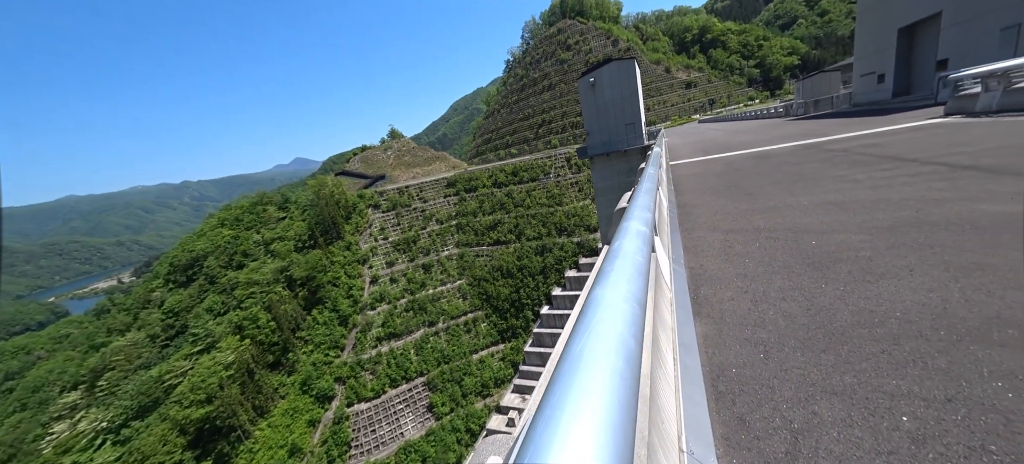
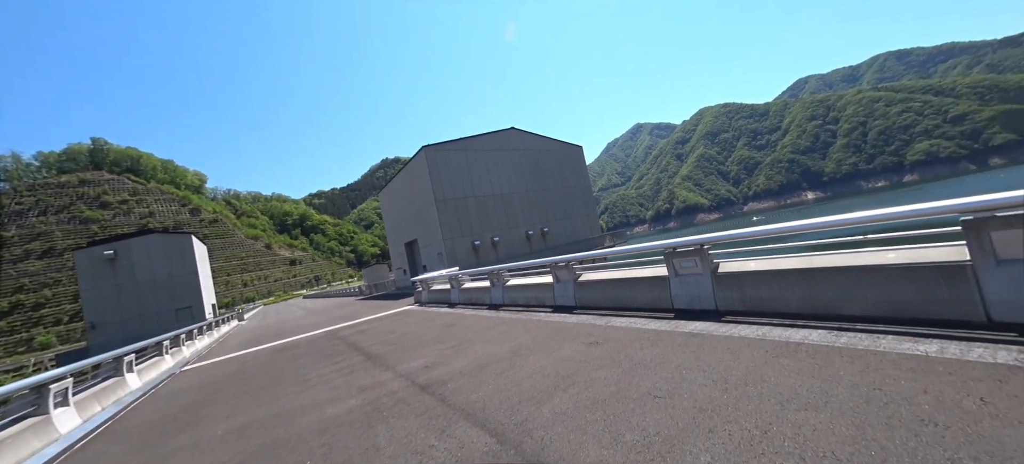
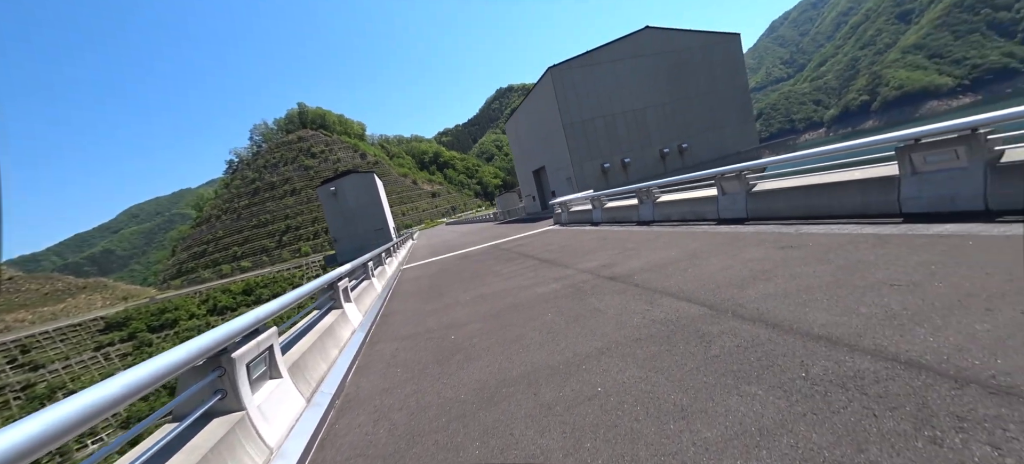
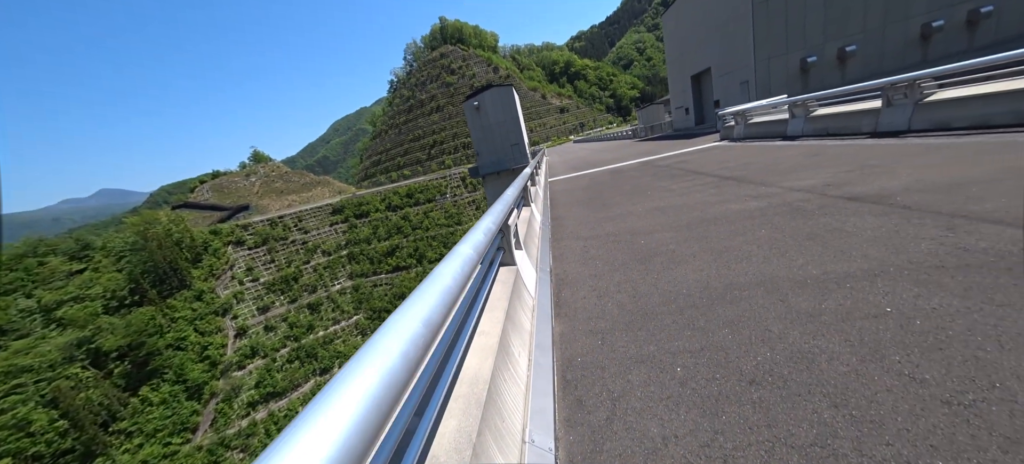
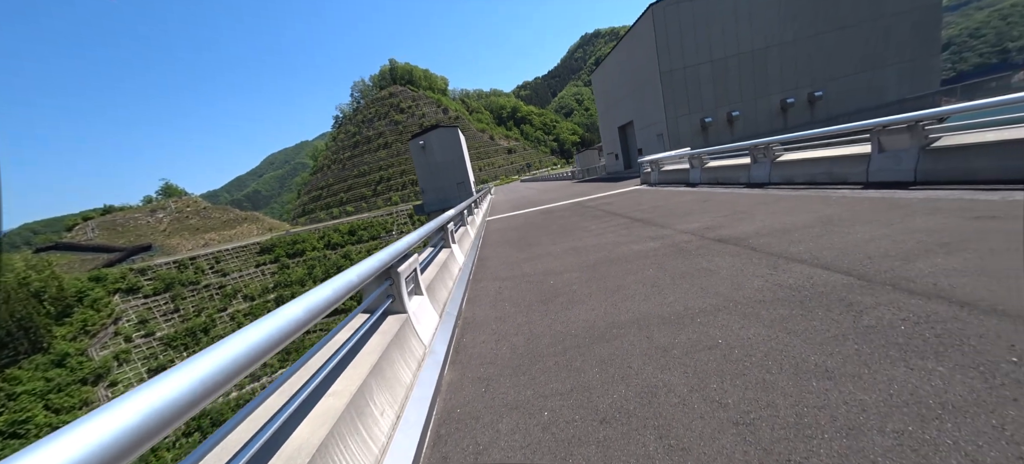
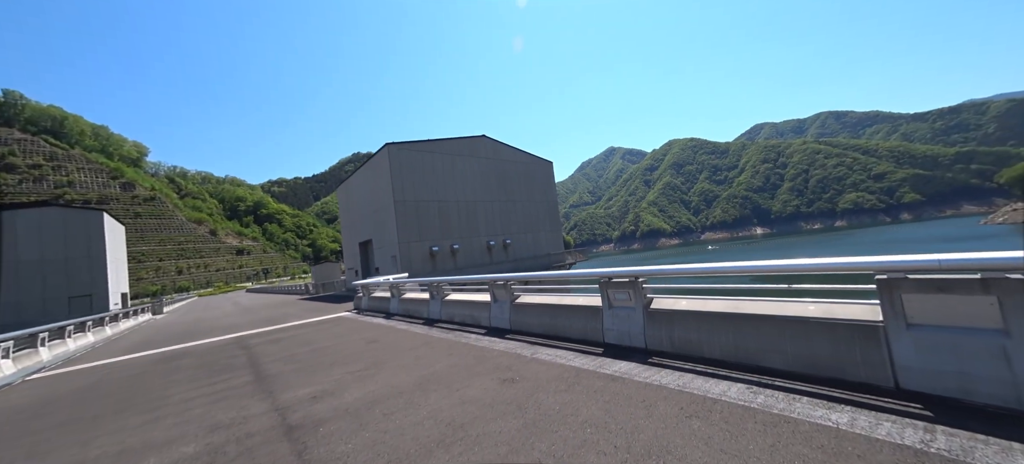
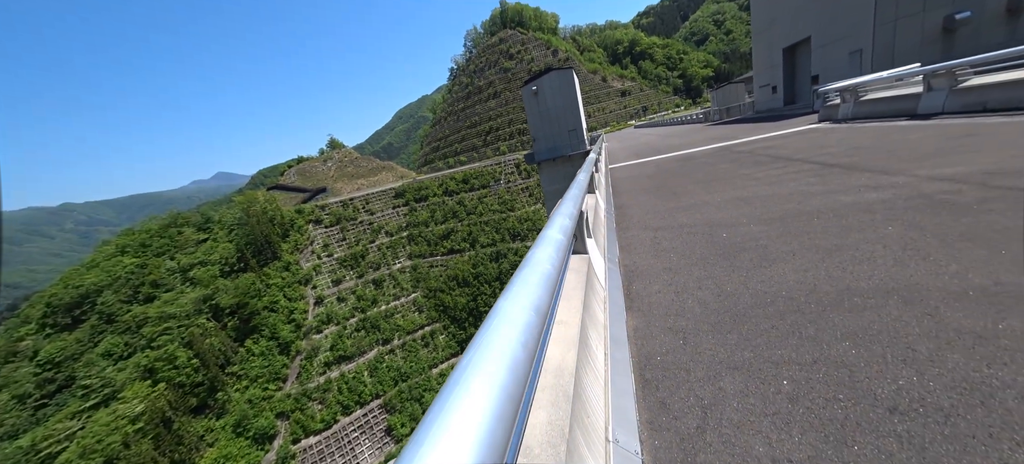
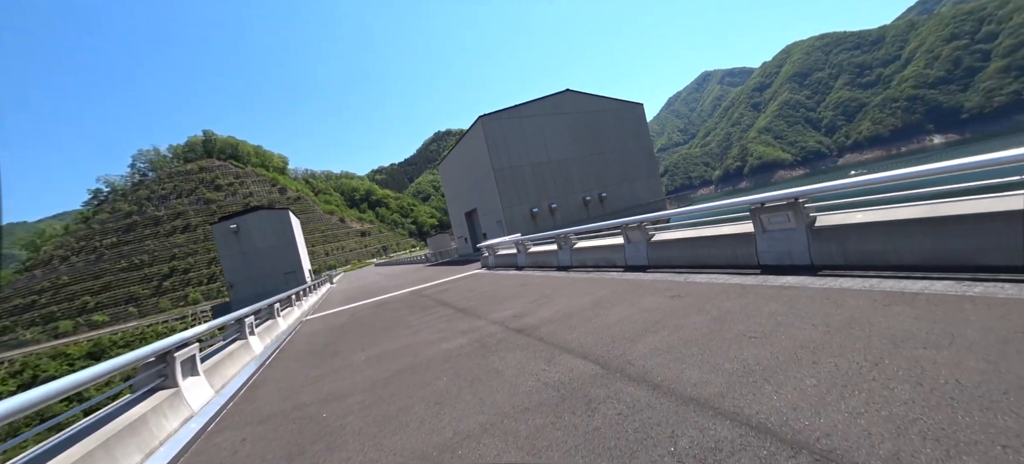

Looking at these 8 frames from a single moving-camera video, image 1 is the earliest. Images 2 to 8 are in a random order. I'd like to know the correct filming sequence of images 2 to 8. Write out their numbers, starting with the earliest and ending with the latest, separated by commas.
7, 4, 5, 3, 8, 2, 6
